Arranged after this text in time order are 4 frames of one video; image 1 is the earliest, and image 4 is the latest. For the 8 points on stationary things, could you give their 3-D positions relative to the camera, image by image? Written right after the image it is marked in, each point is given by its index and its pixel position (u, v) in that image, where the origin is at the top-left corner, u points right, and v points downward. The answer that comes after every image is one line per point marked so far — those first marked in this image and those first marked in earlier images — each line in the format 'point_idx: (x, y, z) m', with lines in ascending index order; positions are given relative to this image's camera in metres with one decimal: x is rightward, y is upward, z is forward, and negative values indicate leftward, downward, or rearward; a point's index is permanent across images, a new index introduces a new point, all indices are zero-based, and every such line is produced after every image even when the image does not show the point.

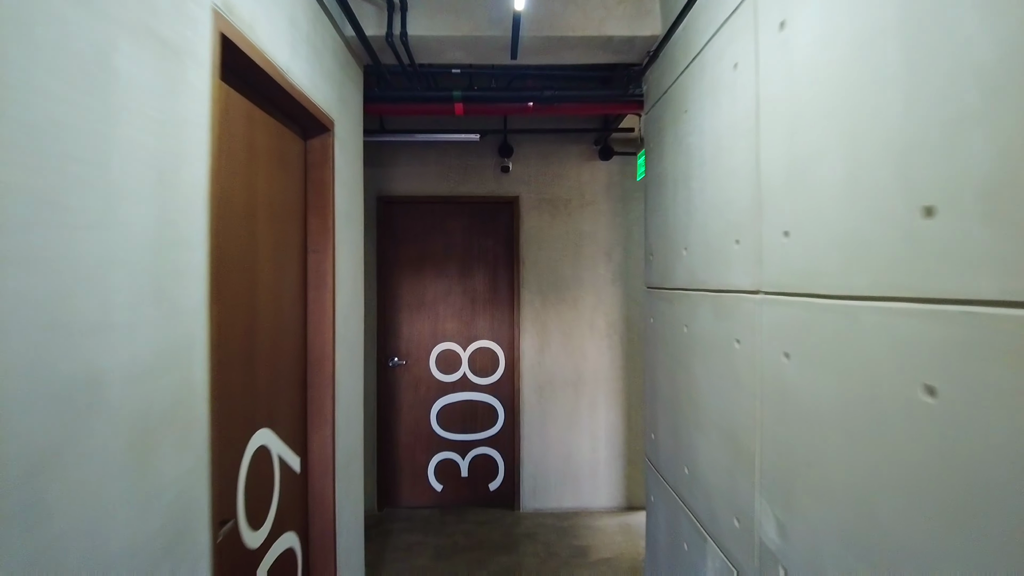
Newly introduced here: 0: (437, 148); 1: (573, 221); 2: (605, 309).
0: (-0.5, +0.9, +4.0) m
1: (+0.4, +0.4, +4.0) m
2: (+0.6, -0.1, +4.0) m
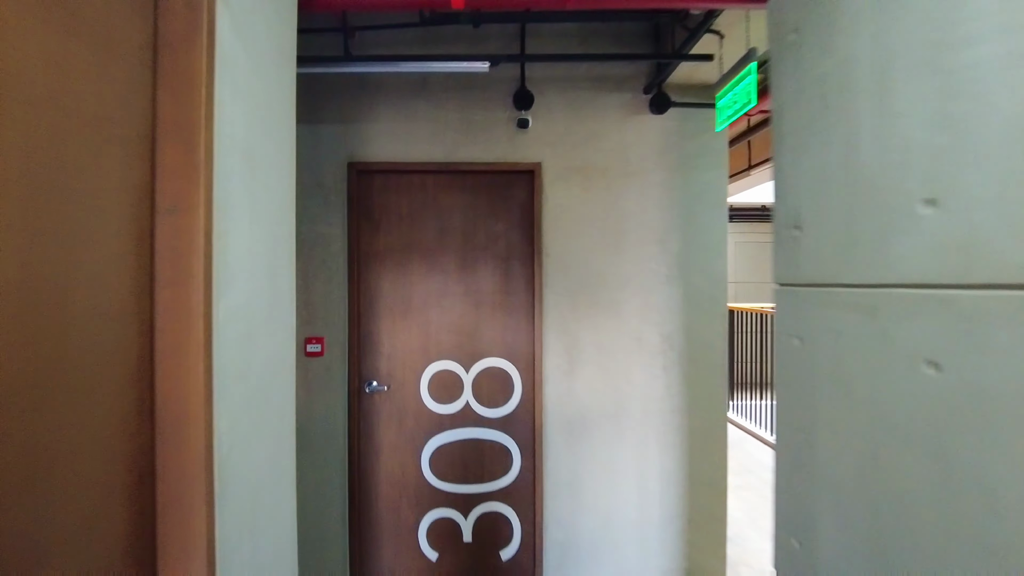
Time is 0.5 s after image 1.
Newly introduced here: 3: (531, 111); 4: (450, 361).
0: (-0.4, +0.9, +3.0) m
1: (+0.5, +0.4, +2.9) m
2: (+0.7, -0.1, +3.0) m
3: (+0.1, +0.8, +3.0) m
4: (-0.3, -0.3, +3.0) m
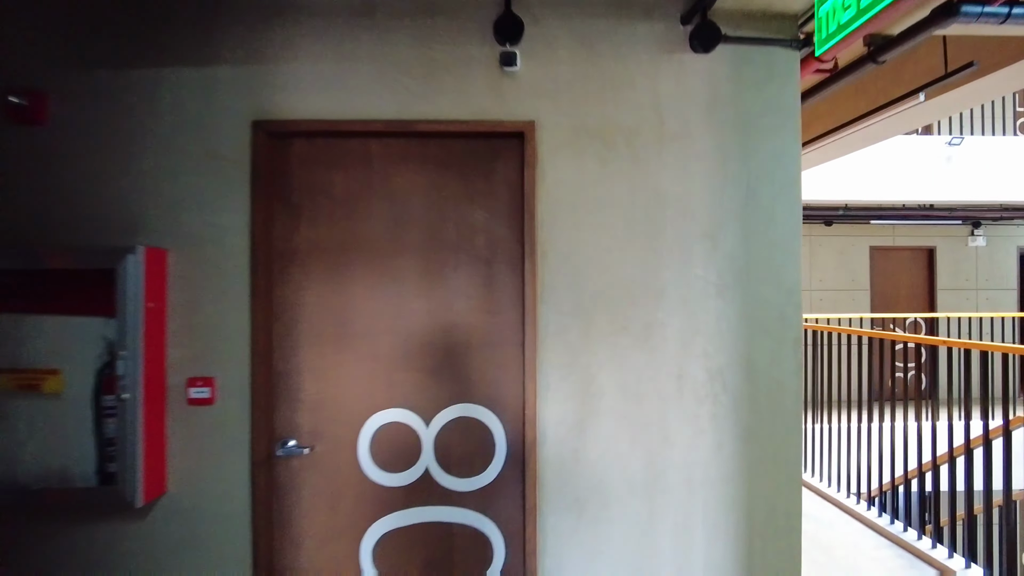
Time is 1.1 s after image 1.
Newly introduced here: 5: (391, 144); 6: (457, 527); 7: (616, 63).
0: (-0.4, +0.8, +2.0) m
1: (+0.4, +0.4, +2.0) m
2: (+0.6, -0.2, +2.0) m
3: (0.0, +0.8, +2.0) m
4: (-0.3, -0.4, +2.1) m
5: (-0.4, +0.5, +2.1) m
6: (-0.2, -0.8, +2.1) m
7: (+0.3, +0.7, +2.0) m
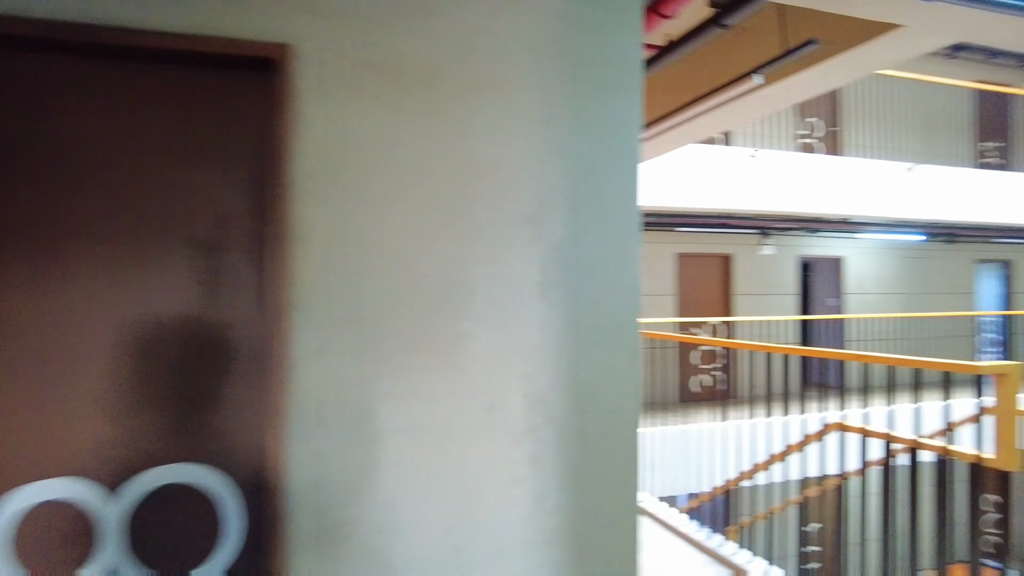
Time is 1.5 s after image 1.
0: (-1.0, +0.8, +1.3) m
1: (-0.2, +0.4, +1.5) m
2: (0.0, -0.2, +1.6) m
3: (-0.5, +0.8, +1.4) m
4: (-0.9, -0.4, +1.3) m
5: (-0.9, +0.5, +1.3) m
6: (-0.7, -0.8, +1.4) m
7: (-0.2, +0.7, +1.5) m
